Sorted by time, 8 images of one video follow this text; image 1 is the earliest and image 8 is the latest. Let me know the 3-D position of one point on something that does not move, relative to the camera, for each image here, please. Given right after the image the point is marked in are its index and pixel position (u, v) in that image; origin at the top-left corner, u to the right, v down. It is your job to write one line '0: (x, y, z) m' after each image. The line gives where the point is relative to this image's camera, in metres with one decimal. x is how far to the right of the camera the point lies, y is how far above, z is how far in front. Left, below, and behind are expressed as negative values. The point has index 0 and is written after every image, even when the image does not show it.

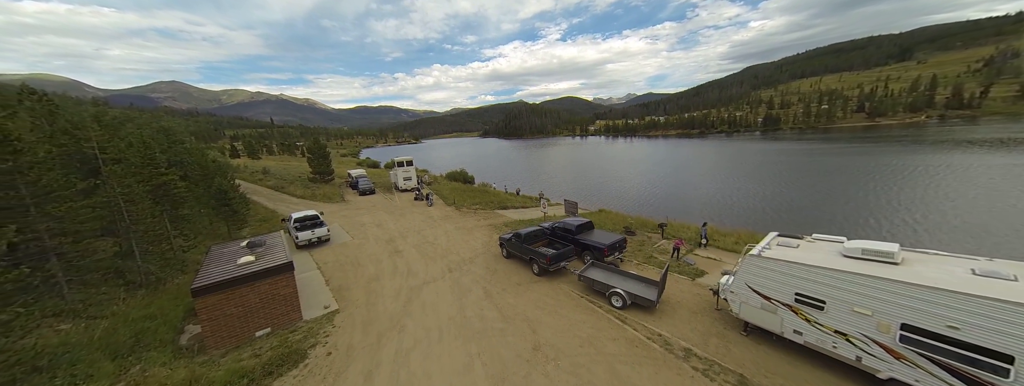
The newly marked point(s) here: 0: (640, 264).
0: (+5.8, -3.2, +12.4) m
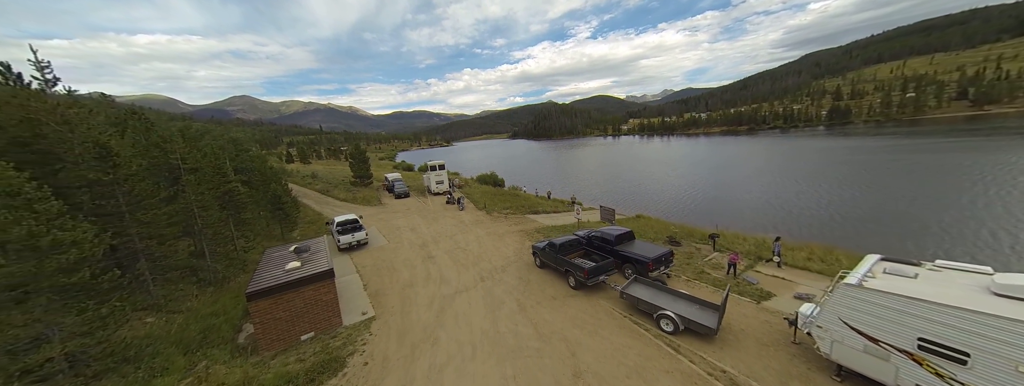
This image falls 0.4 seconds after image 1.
0: (+7.2, -3.6, +11.2) m
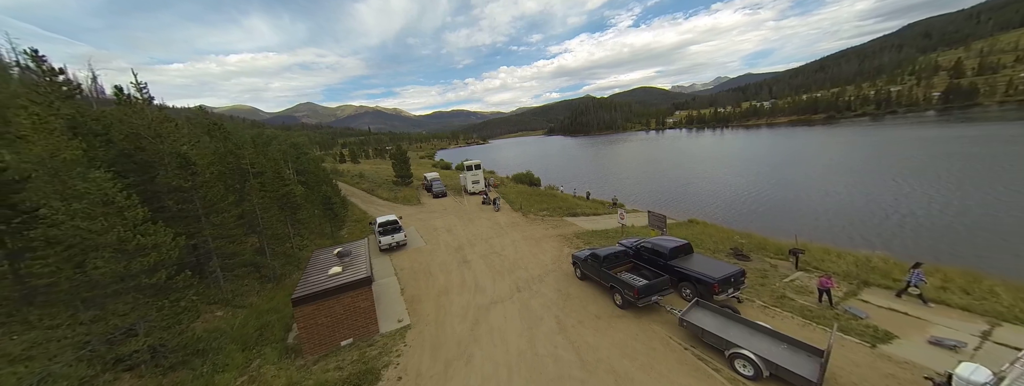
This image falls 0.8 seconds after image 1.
0: (+8.6, -3.9, +9.4) m
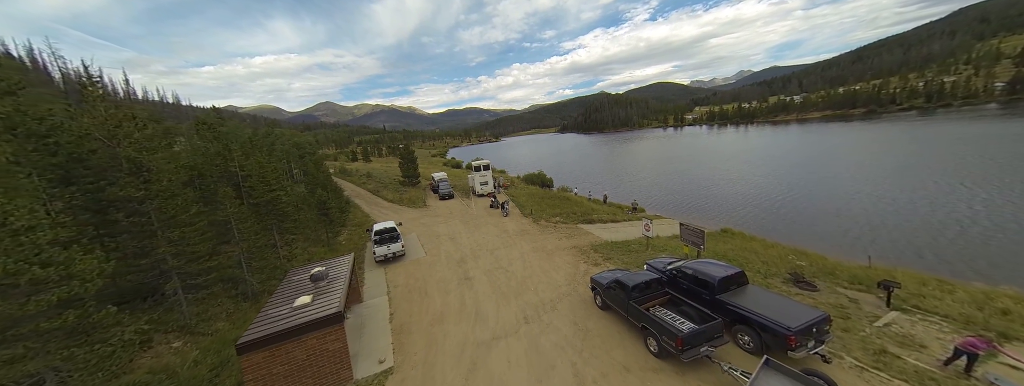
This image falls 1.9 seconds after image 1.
0: (+8.7, -4.4, +6.8) m
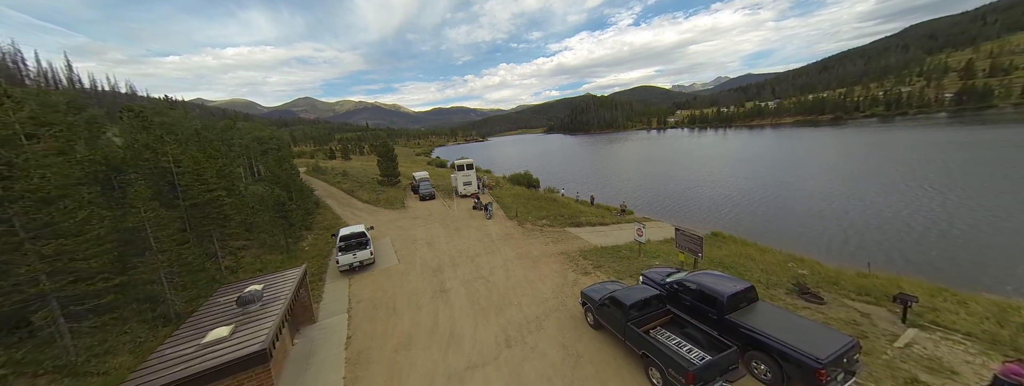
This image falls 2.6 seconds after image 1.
0: (+8.2, -4.6, +5.7) m
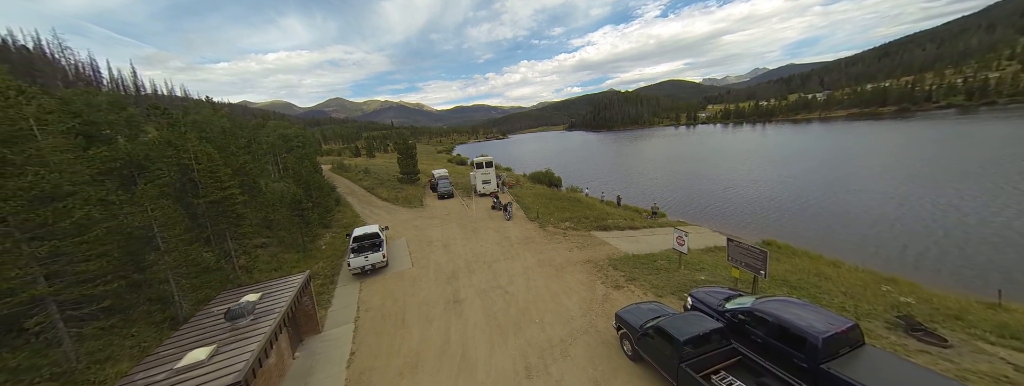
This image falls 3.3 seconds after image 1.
0: (+8.5, -4.8, +3.7) m
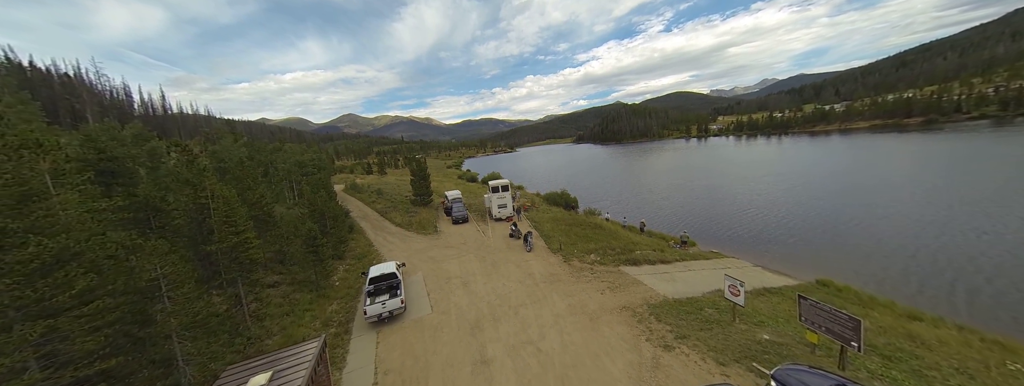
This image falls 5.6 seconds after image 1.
0: (+9.7, -6.2, +2.1) m
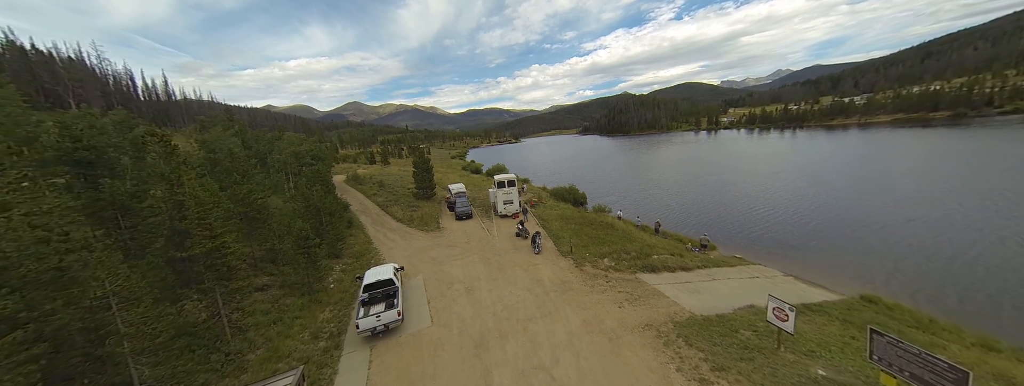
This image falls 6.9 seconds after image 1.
0: (+9.9, -6.8, +0.5) m
